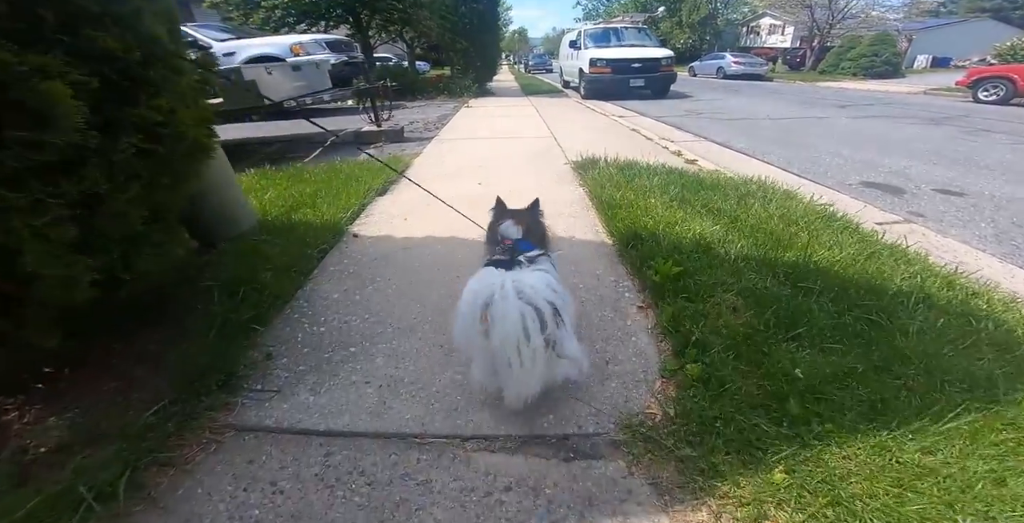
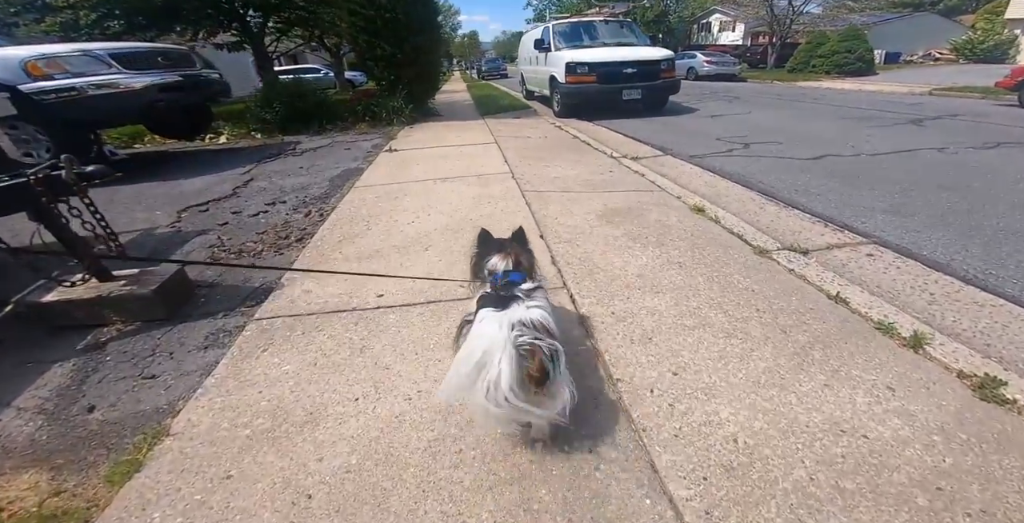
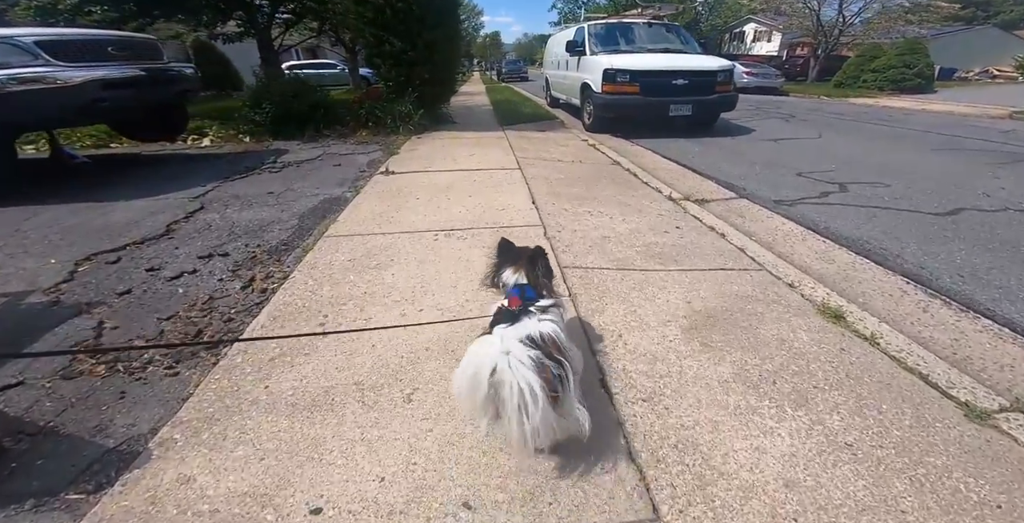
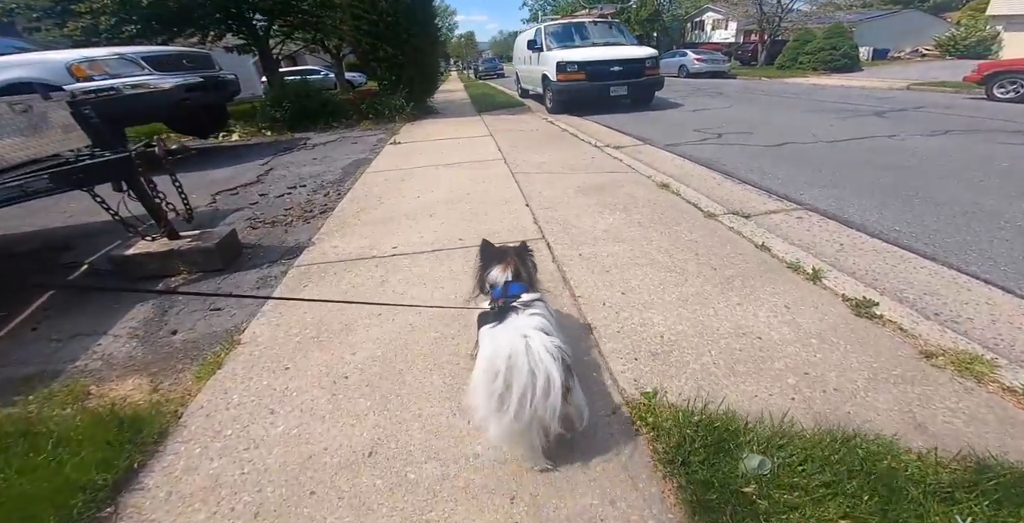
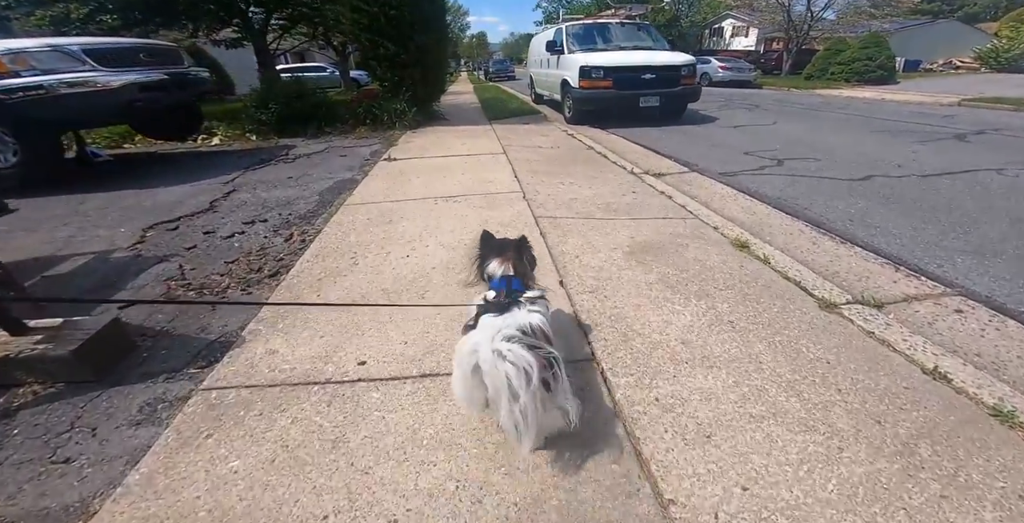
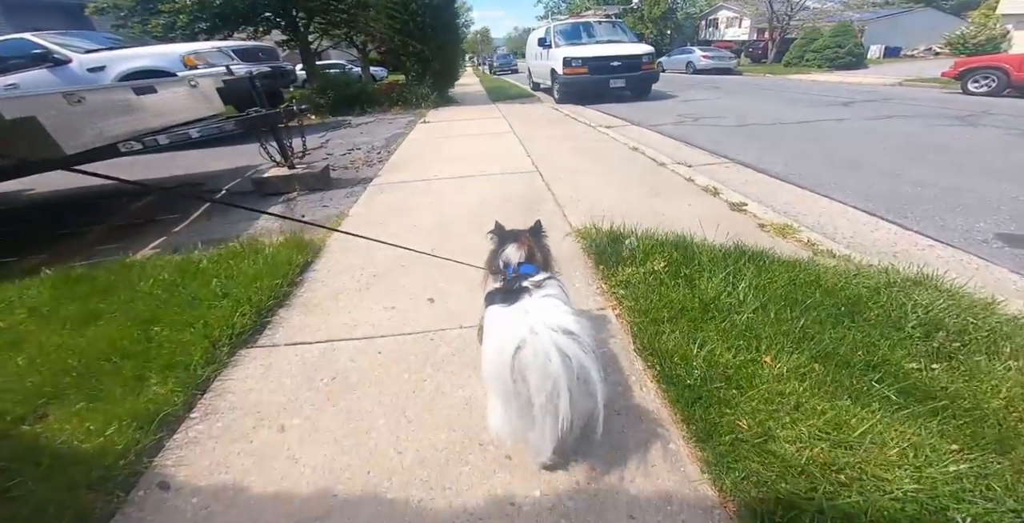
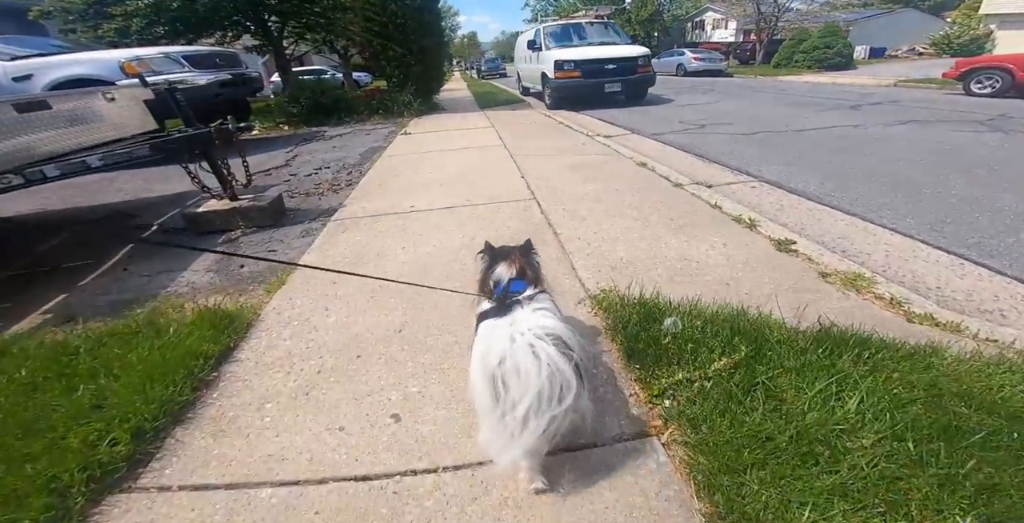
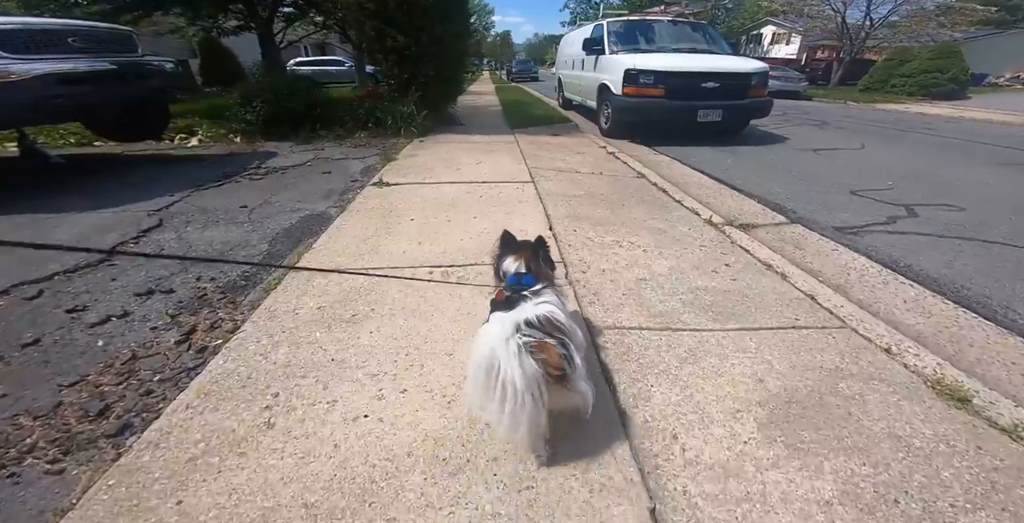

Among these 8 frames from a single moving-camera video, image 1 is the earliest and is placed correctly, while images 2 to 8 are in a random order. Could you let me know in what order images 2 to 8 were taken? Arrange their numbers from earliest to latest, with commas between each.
6, 7, 4, 2, 5, 3, 8
